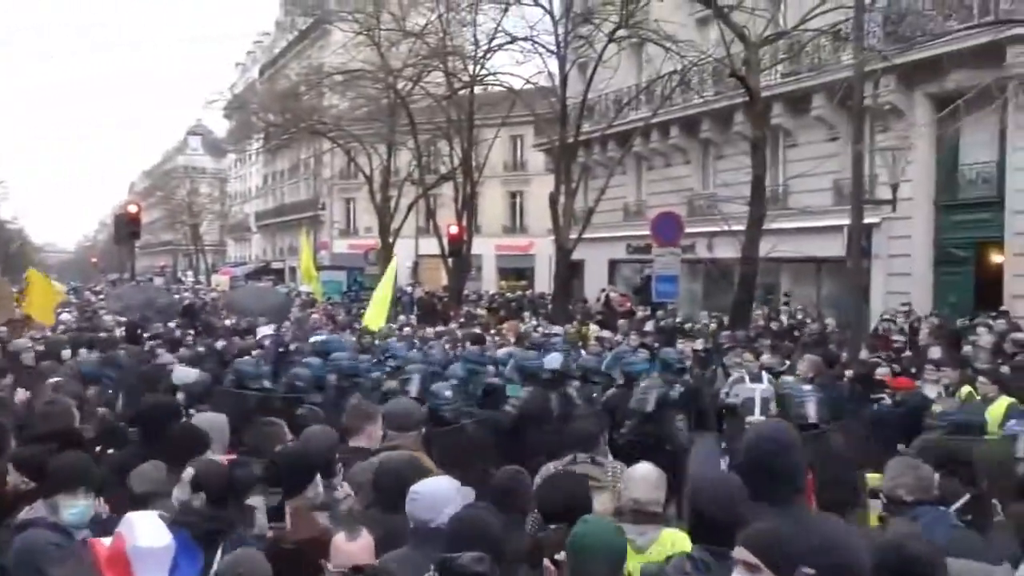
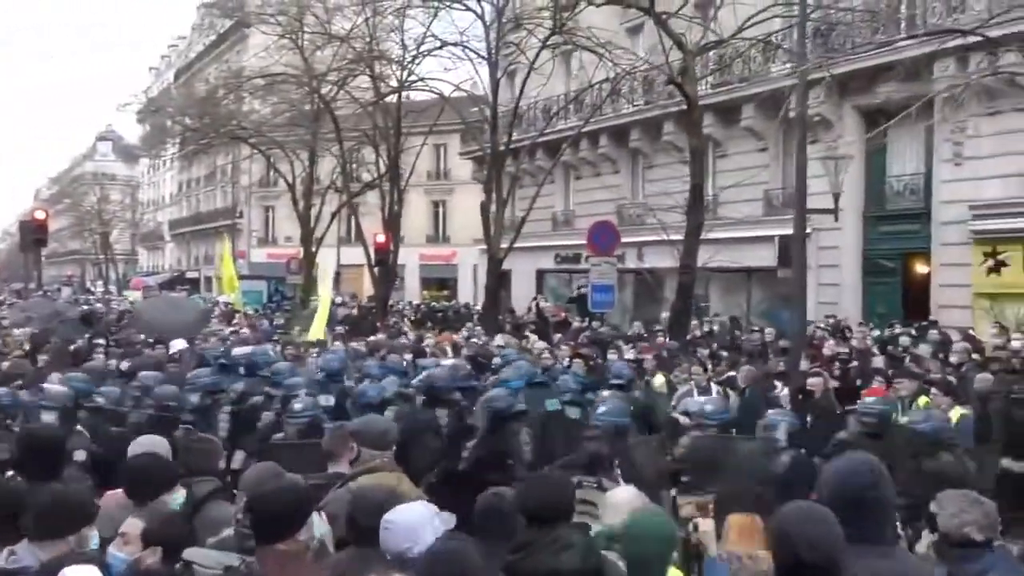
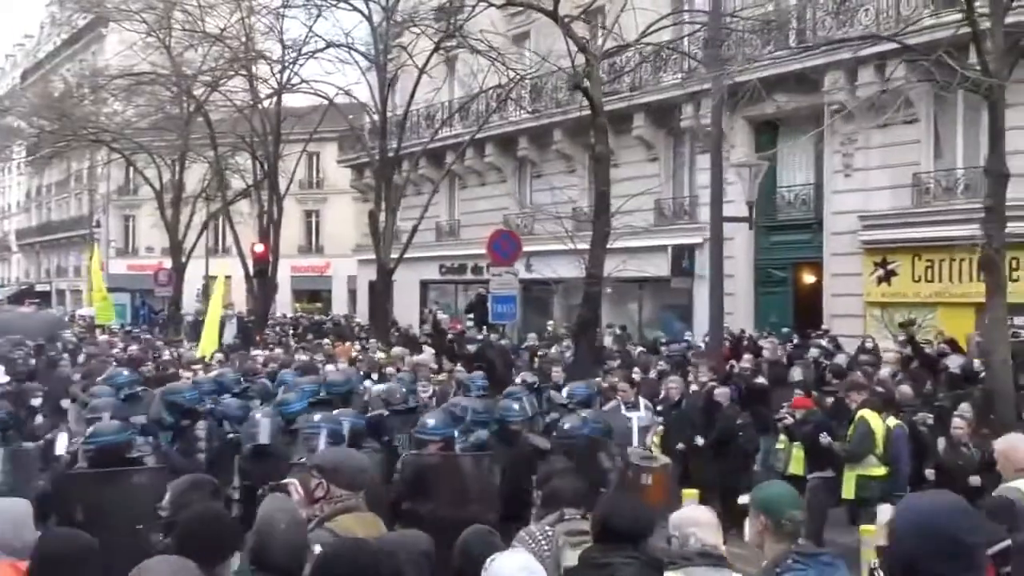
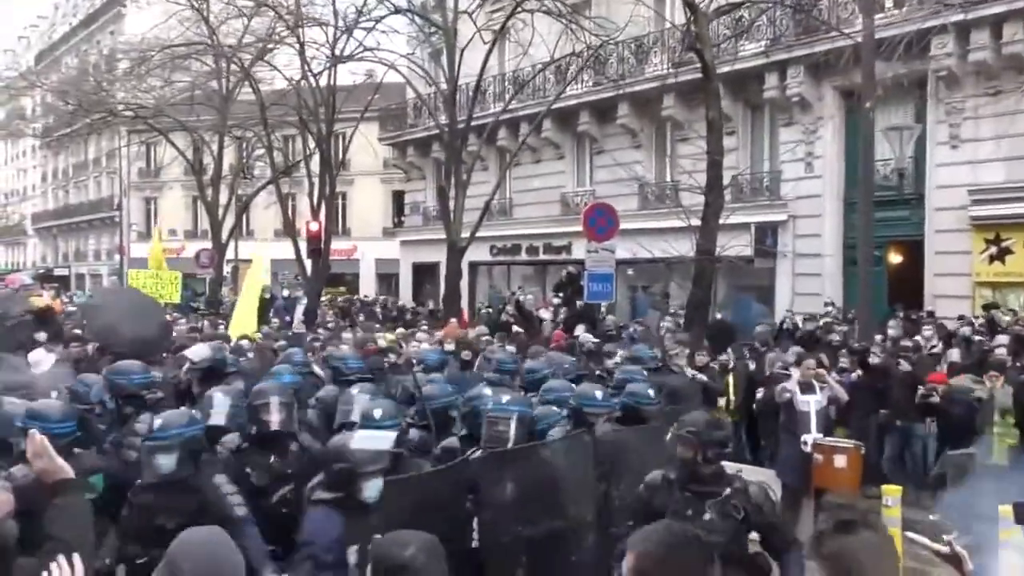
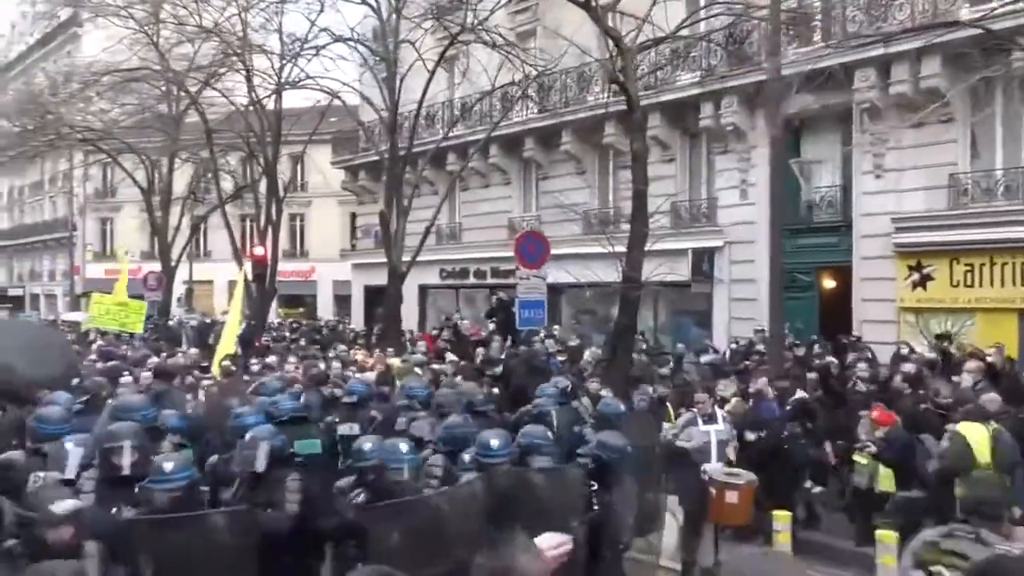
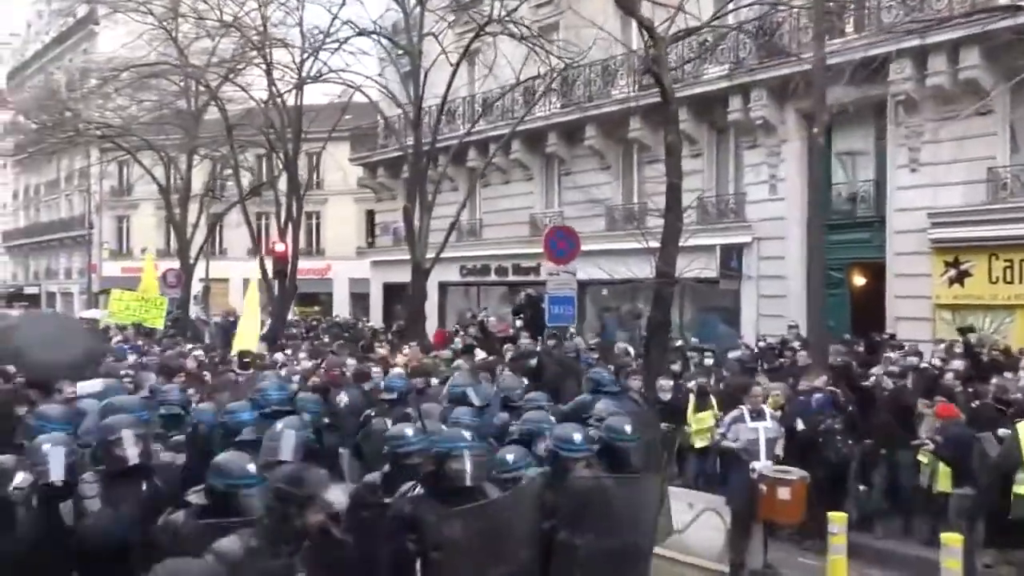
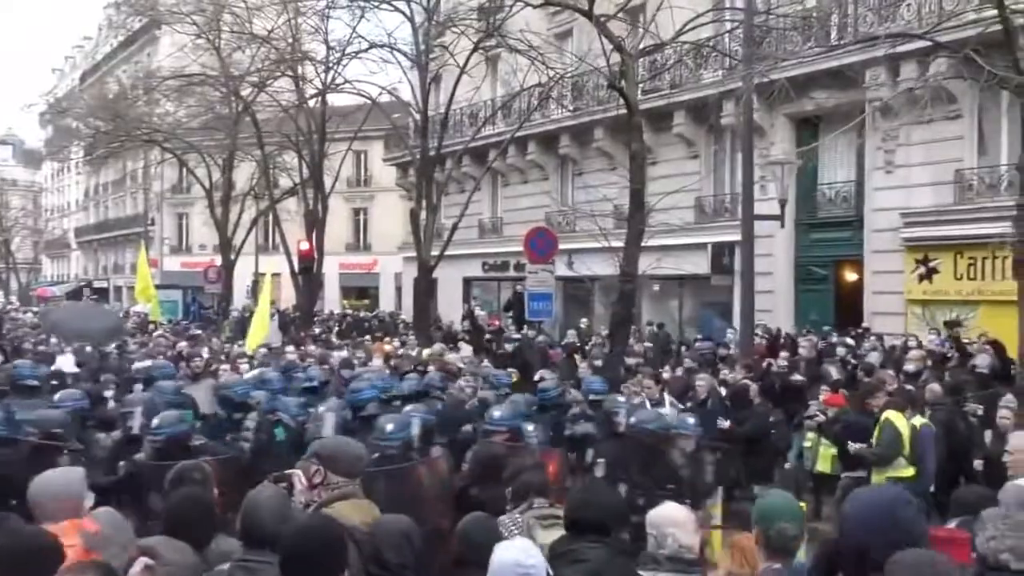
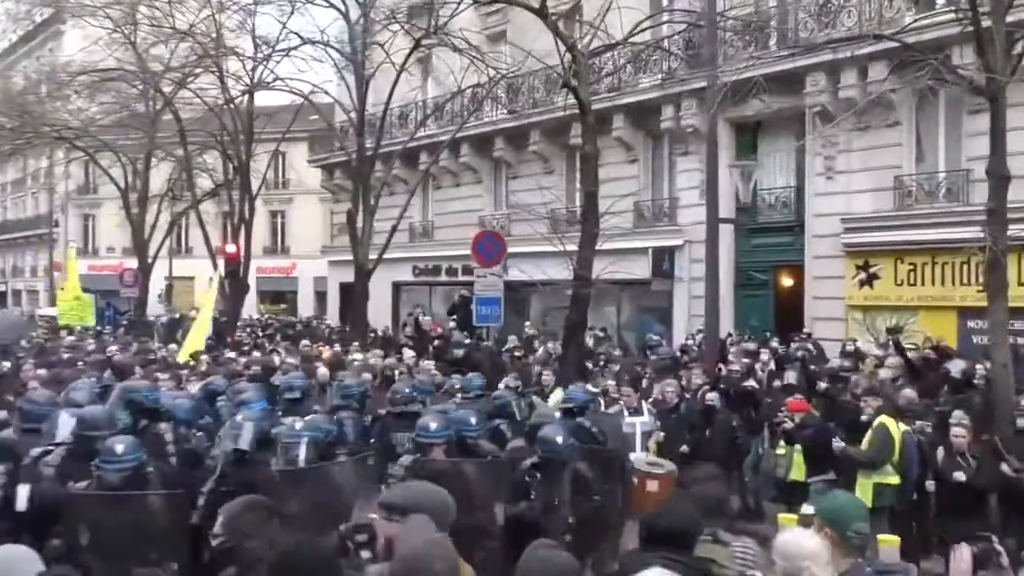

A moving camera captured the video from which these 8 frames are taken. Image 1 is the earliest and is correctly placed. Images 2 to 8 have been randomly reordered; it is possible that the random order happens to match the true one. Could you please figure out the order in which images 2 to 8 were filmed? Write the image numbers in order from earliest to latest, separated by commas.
2, 7, 3, 8, 5, 6, 4
